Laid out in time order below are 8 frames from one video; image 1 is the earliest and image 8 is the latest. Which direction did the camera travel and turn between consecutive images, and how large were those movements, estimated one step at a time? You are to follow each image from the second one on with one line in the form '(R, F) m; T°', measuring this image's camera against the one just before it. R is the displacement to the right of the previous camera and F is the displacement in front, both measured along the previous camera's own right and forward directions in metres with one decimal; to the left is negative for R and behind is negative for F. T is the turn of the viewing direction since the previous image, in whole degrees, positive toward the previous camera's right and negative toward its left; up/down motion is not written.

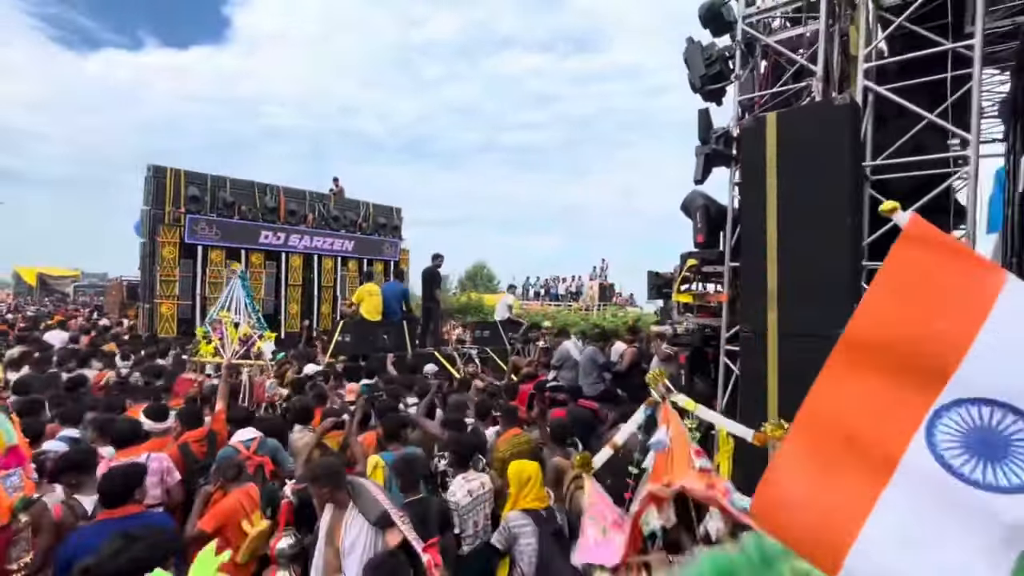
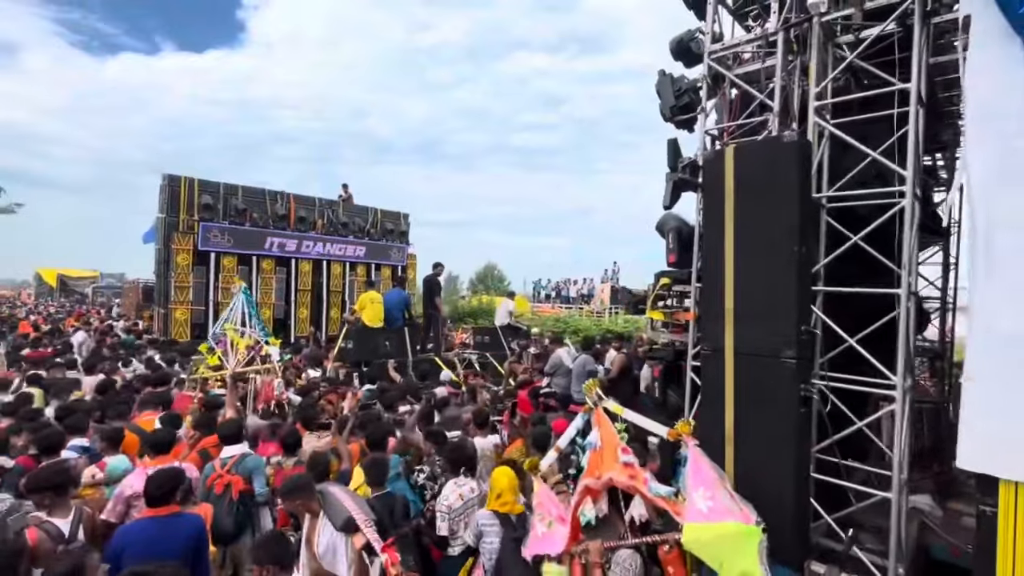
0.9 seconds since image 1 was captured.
(+0.3, -0.3) m; -1°
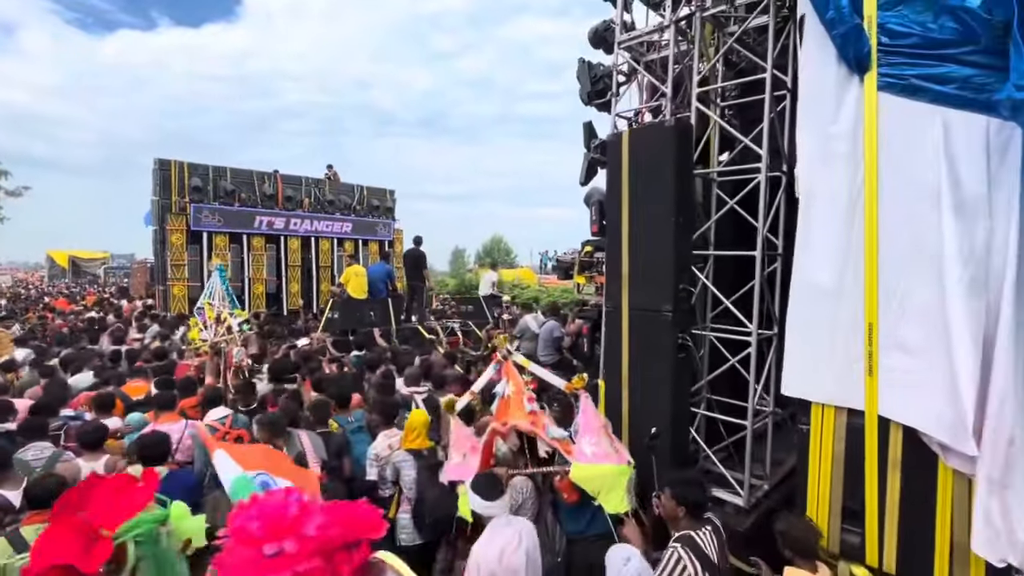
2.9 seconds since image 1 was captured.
(+0.7, -0.6) m; -1°
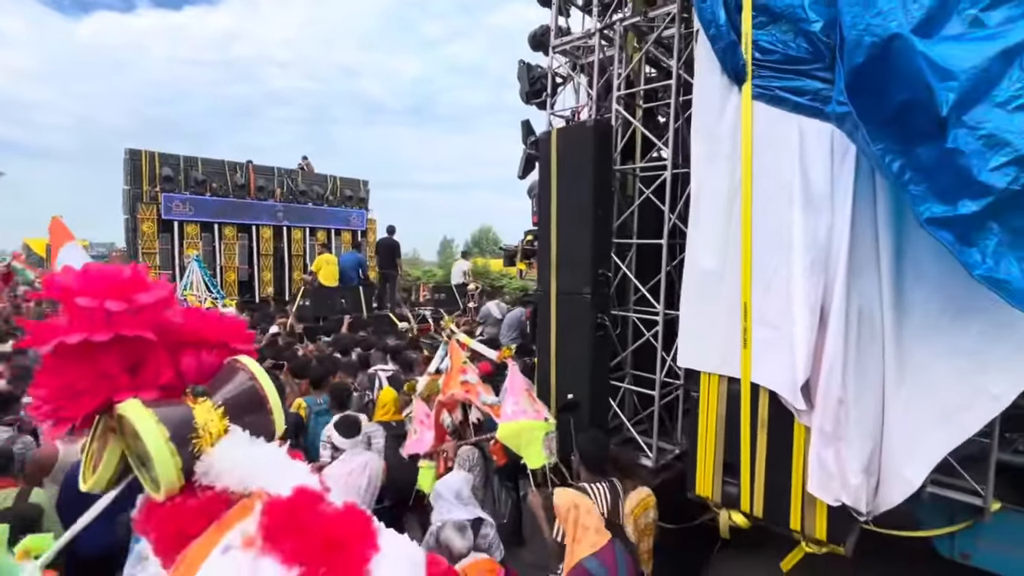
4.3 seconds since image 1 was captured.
(+0.5, -0.4) m; +1°
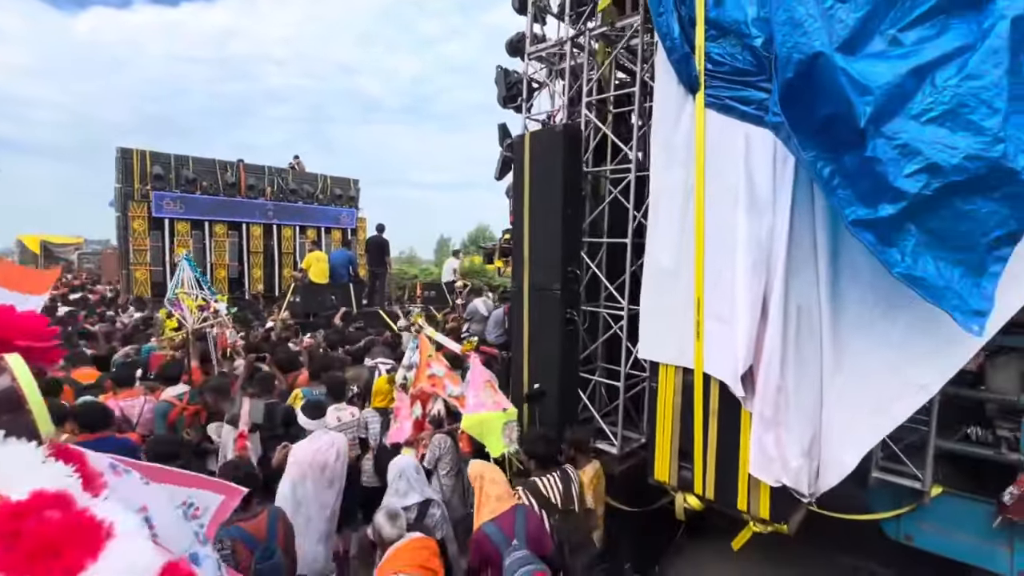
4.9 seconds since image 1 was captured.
(+0.2, -0.2) m; 0°
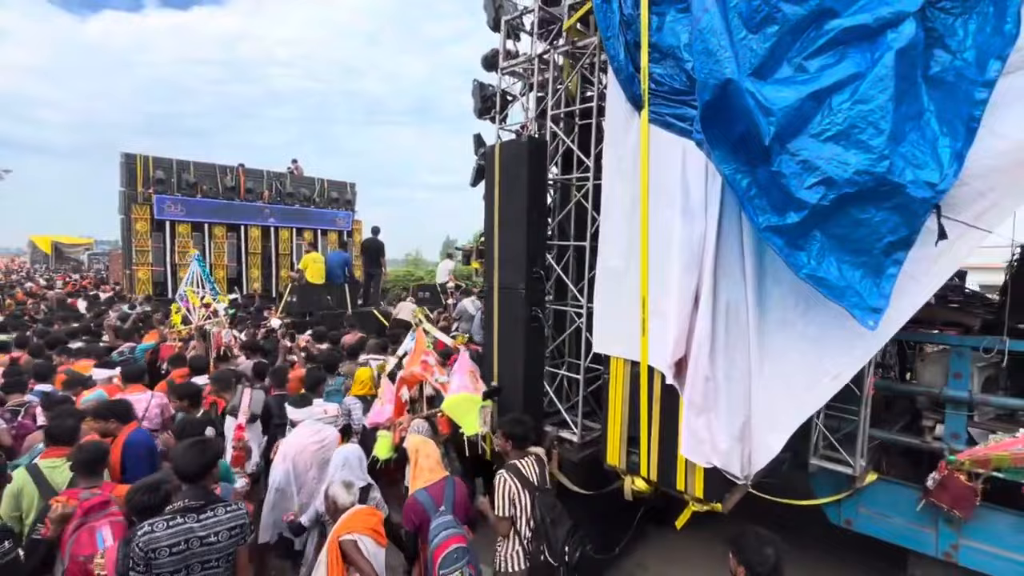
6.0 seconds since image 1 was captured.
(+0.3, -0.3) m; -1°
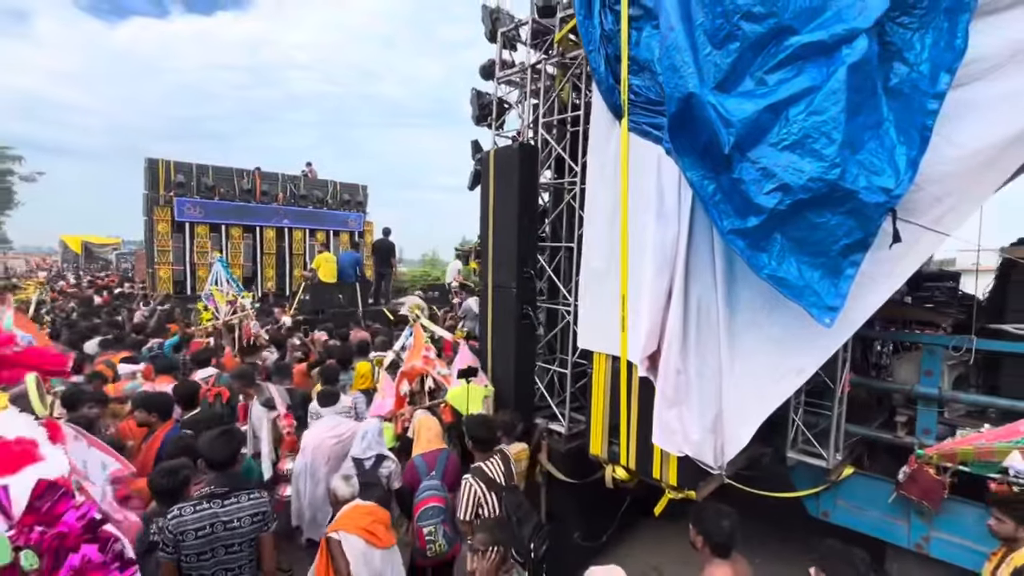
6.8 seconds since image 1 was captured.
(+0.2, -0.3) m; -2°
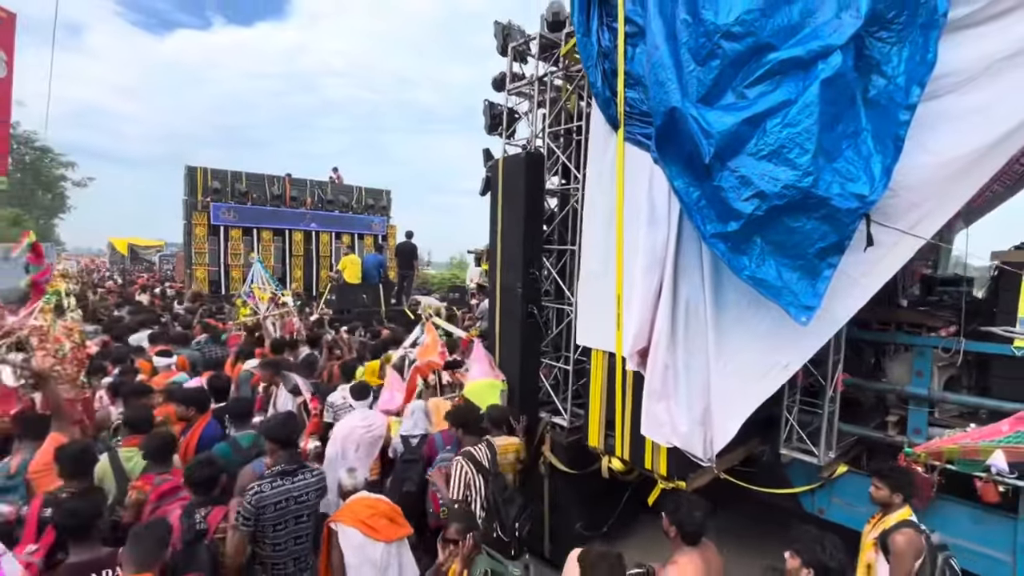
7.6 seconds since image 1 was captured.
(+0.2, -0.3) m; -3°
